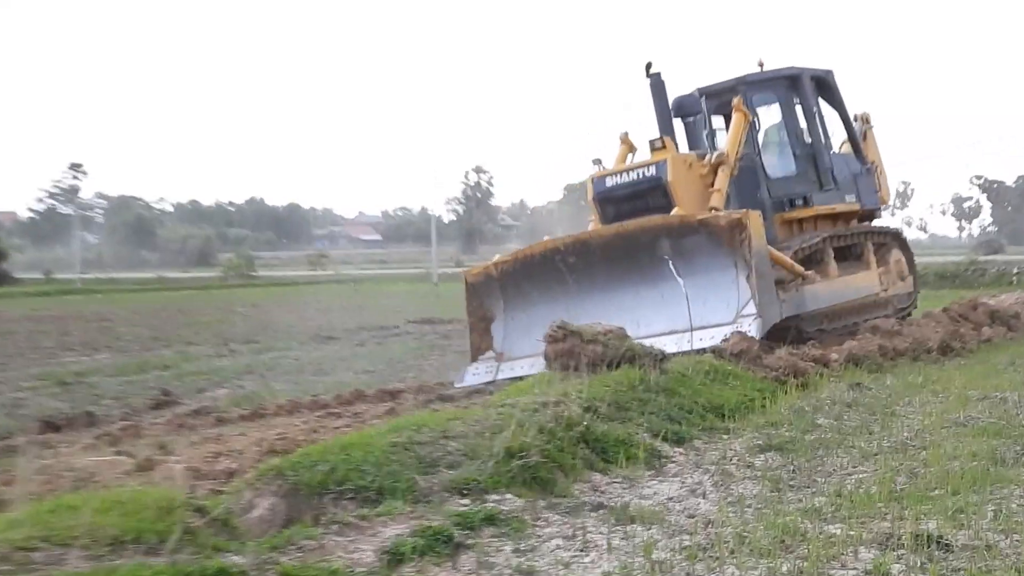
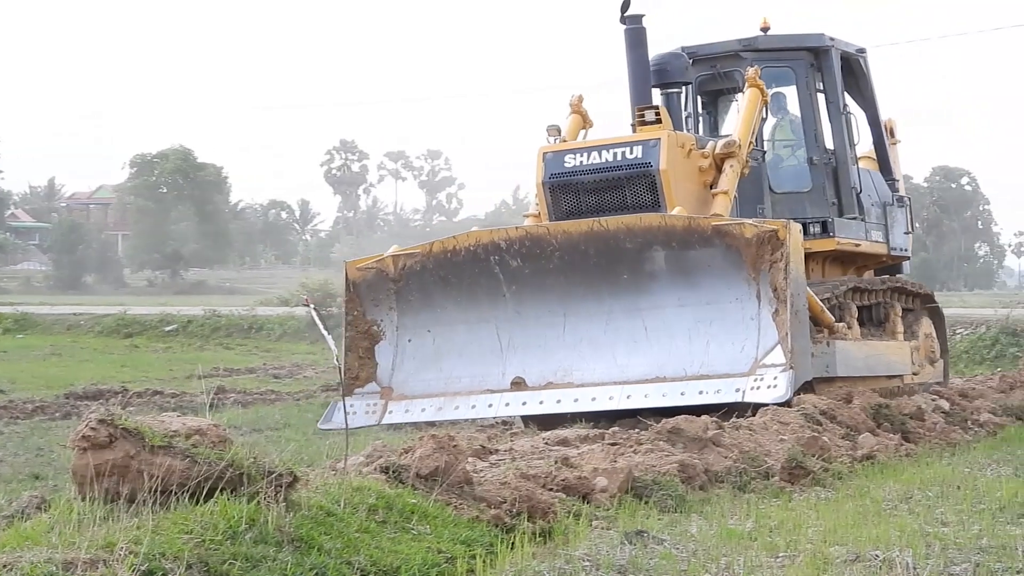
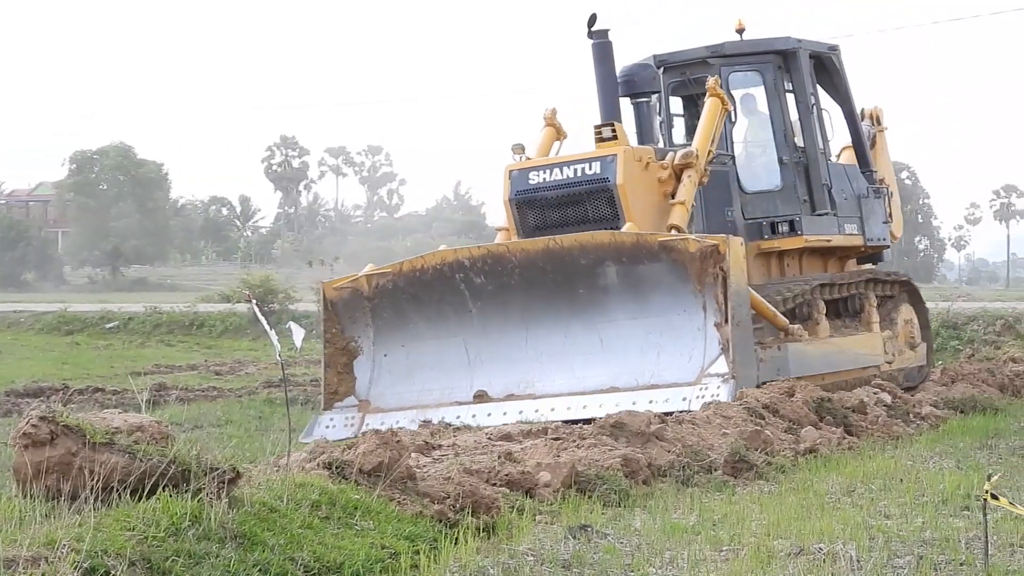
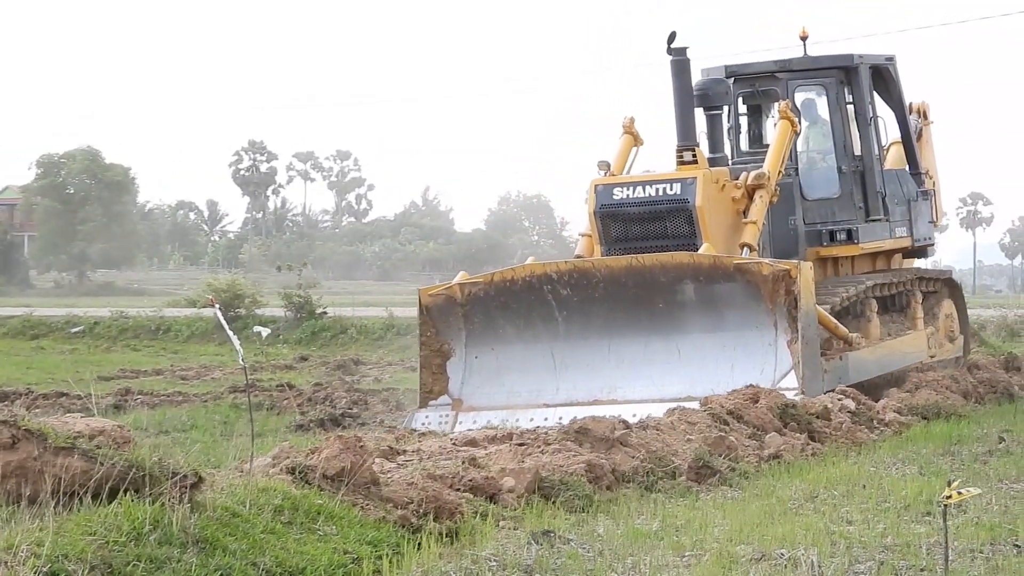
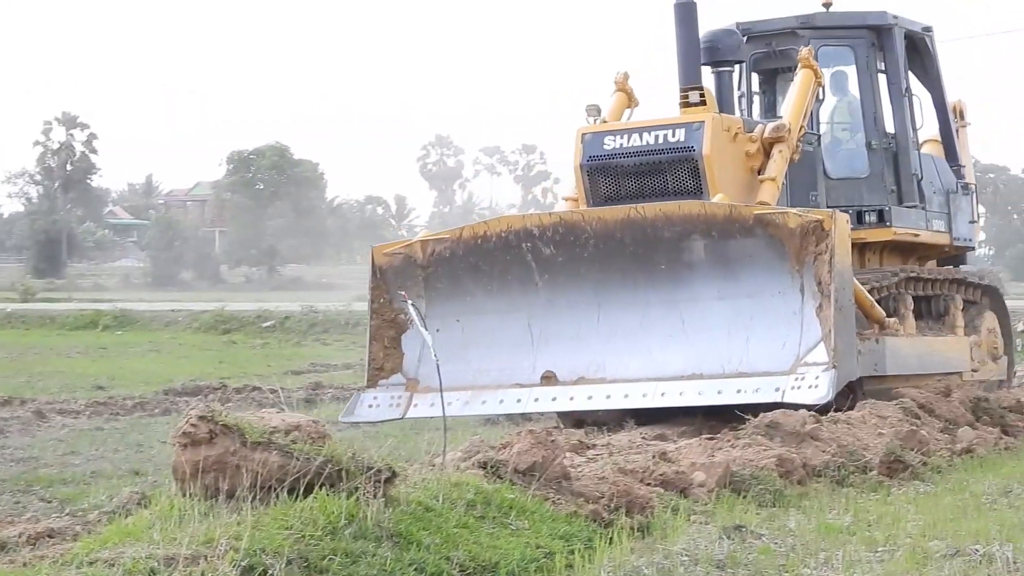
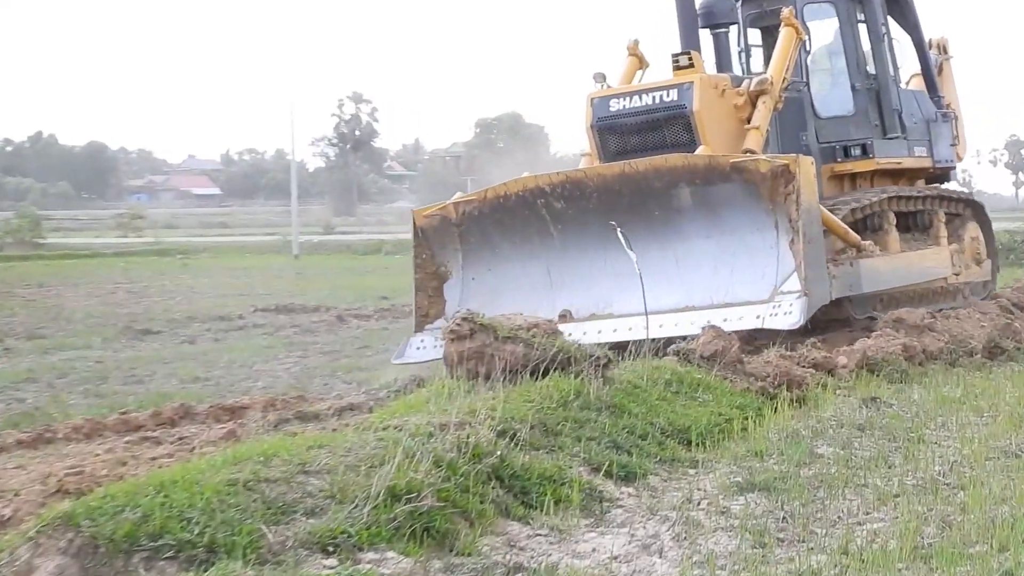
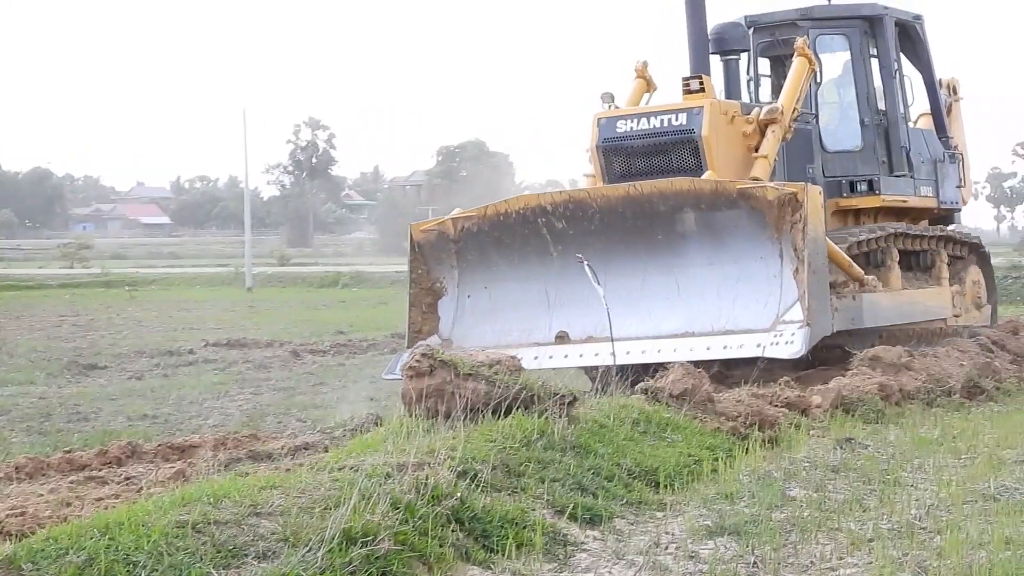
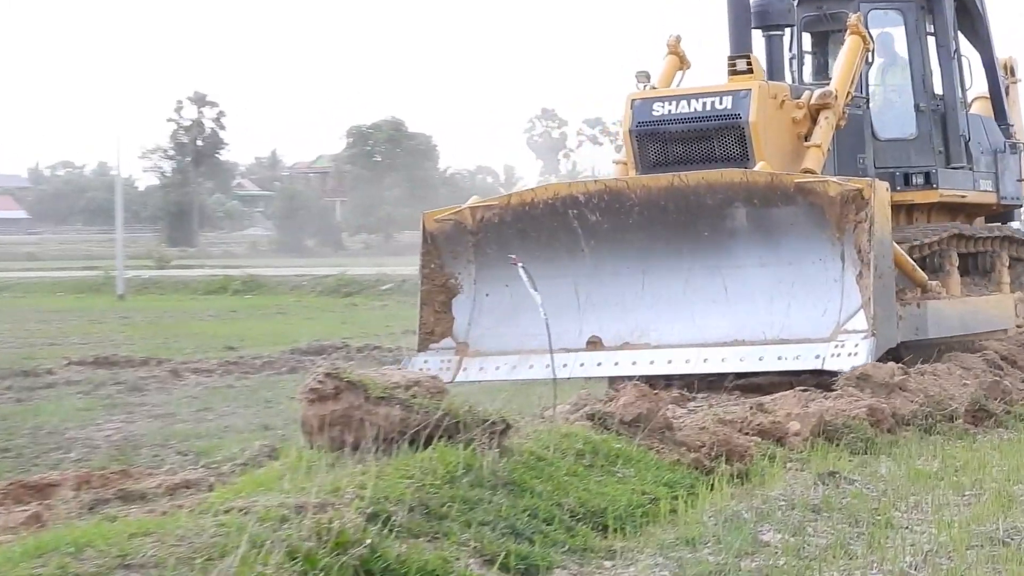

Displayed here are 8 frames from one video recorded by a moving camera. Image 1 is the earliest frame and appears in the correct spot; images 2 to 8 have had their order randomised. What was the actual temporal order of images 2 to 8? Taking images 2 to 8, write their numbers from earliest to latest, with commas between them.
6, 7, 8, 5, 2, 3, 4
